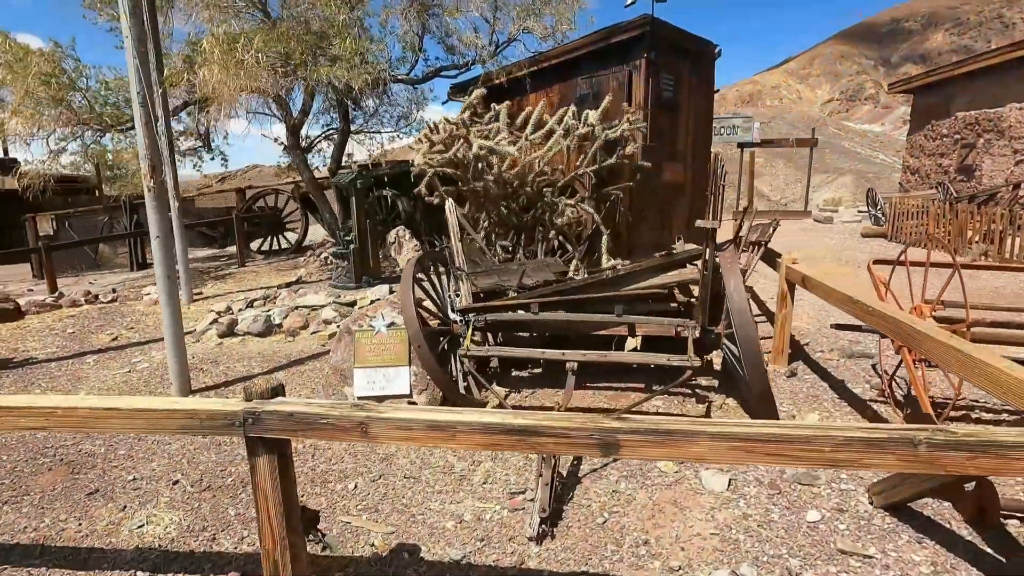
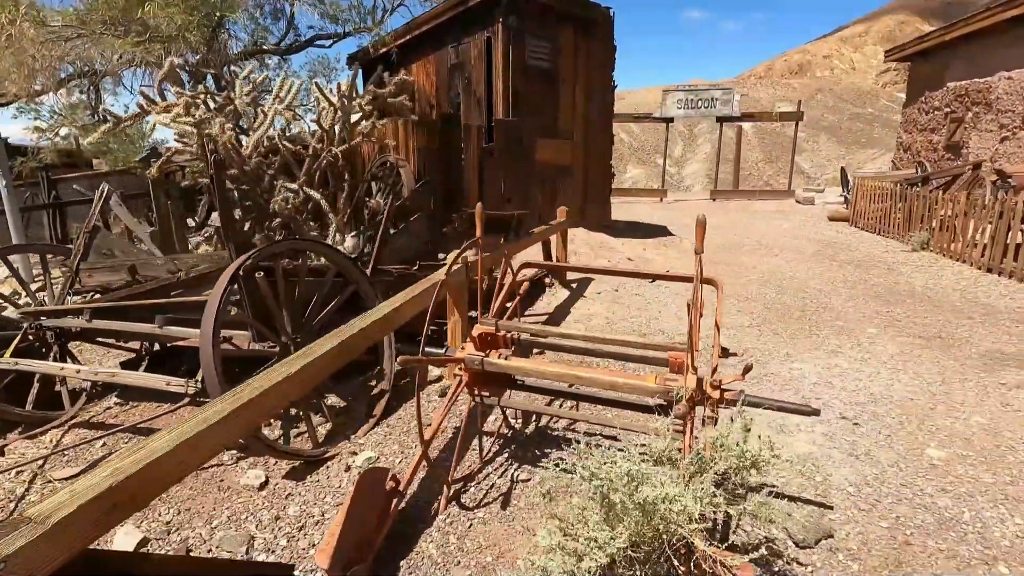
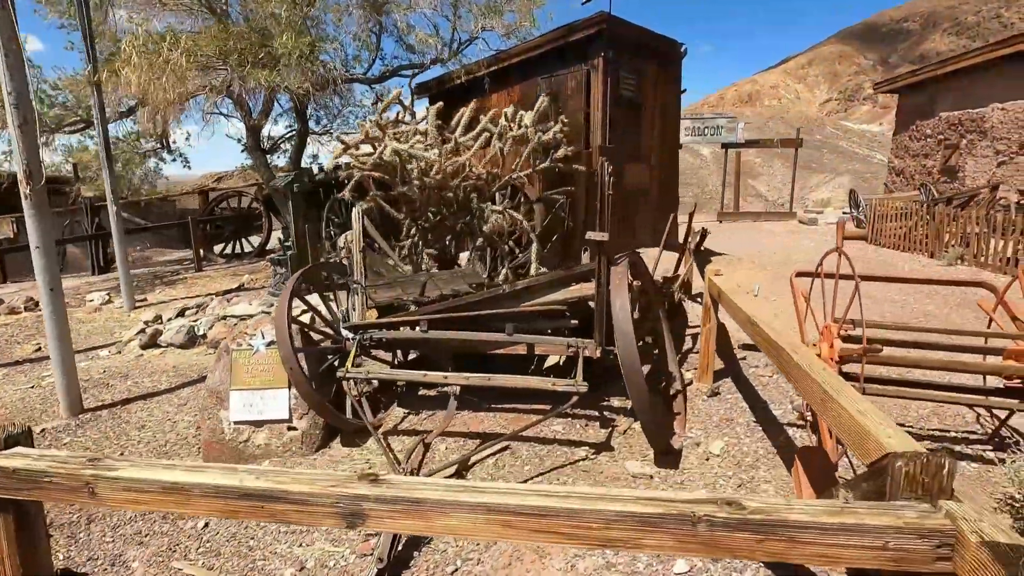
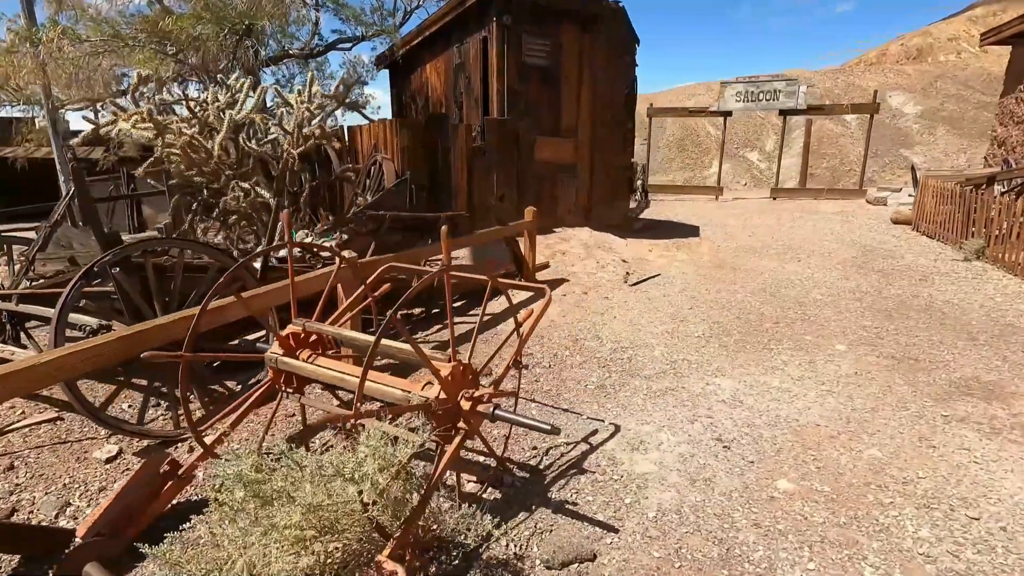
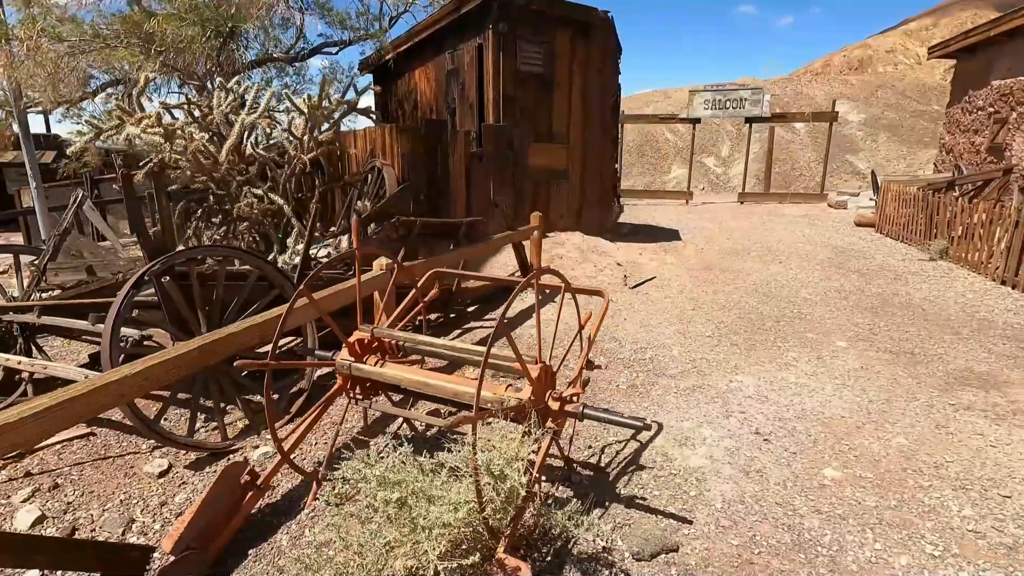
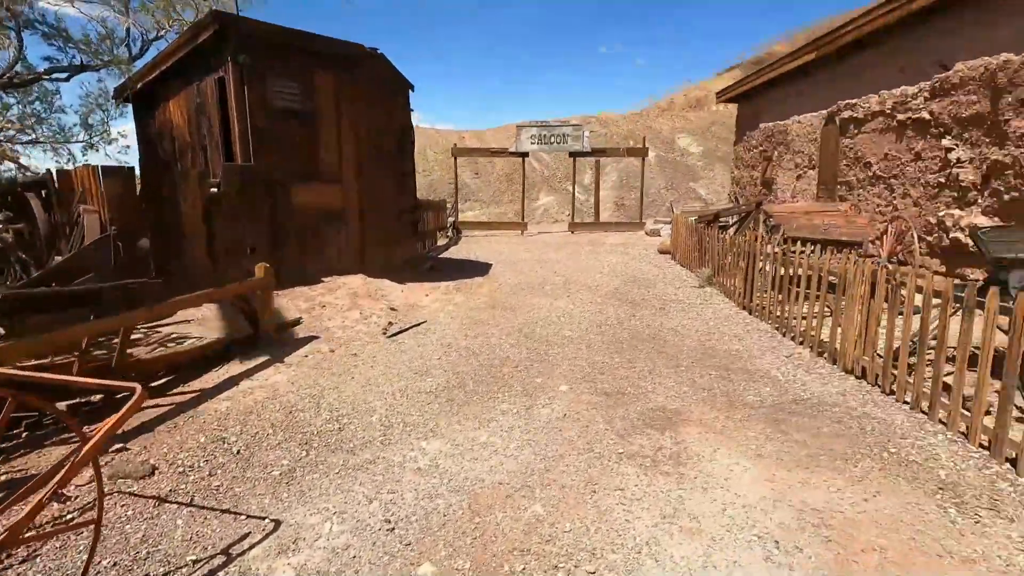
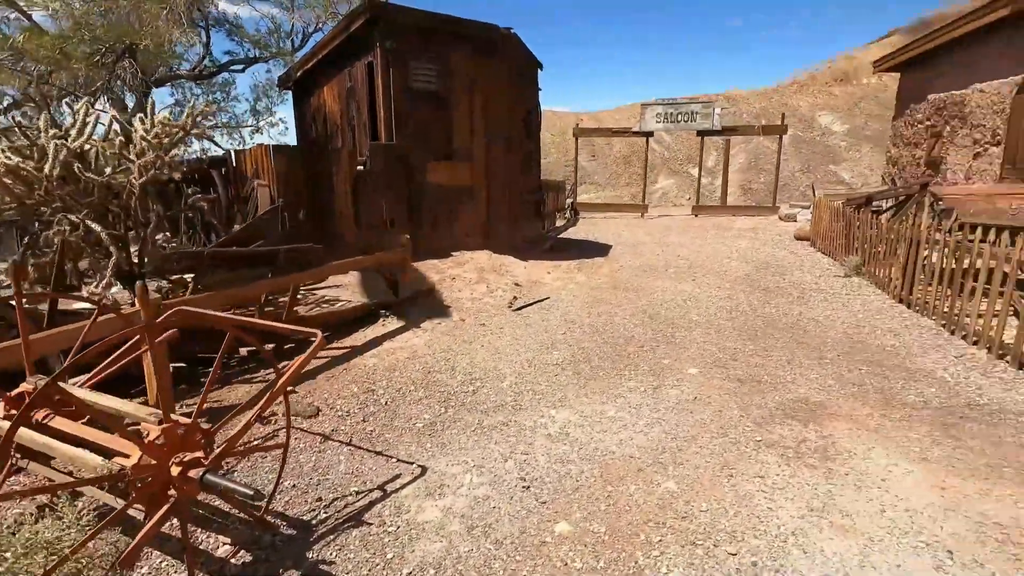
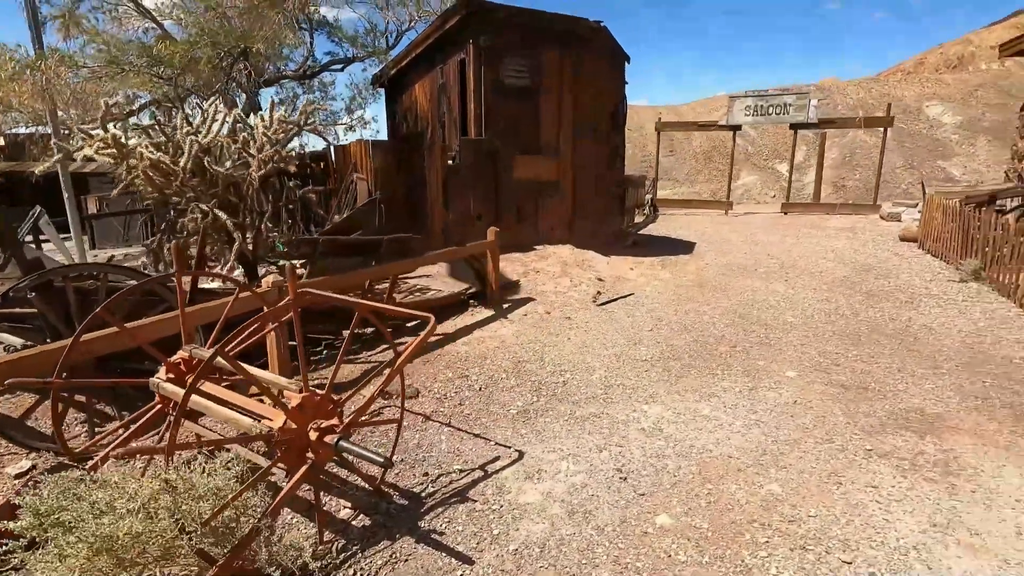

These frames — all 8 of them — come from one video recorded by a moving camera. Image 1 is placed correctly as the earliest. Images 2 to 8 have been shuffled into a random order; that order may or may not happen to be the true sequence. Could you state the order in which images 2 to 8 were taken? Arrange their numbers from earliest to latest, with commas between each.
3, 2, 5, 4, 8, 7, 6
